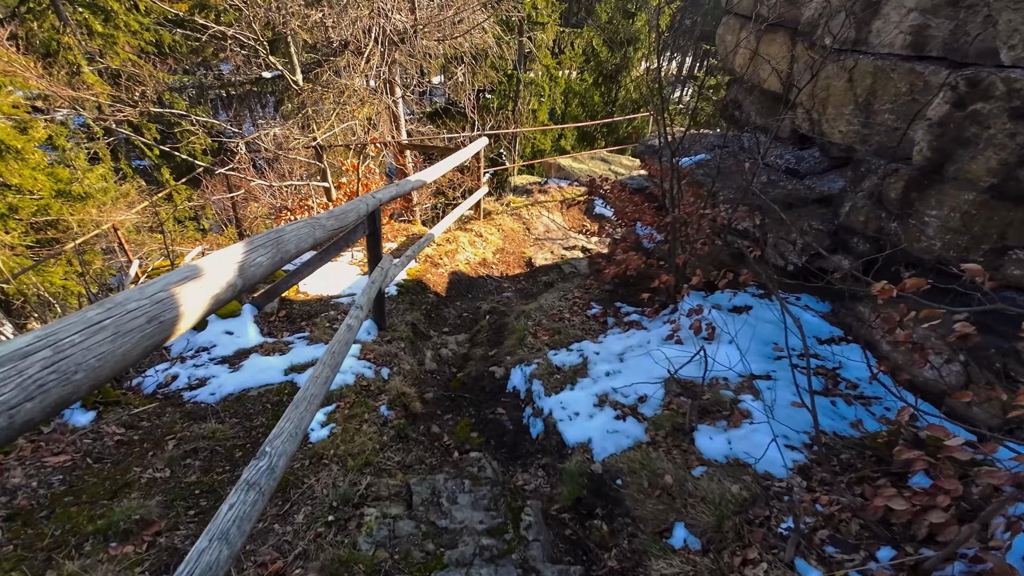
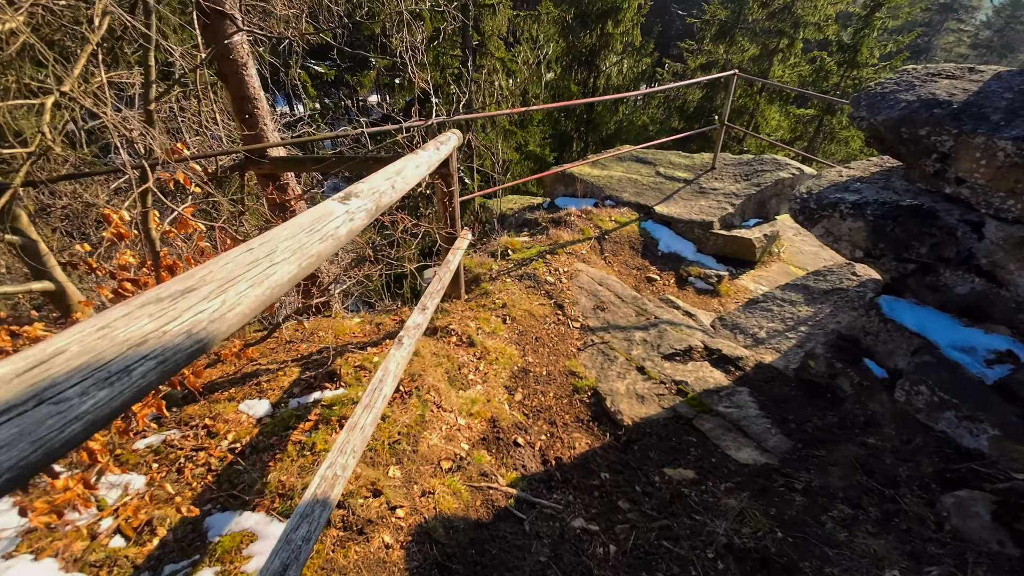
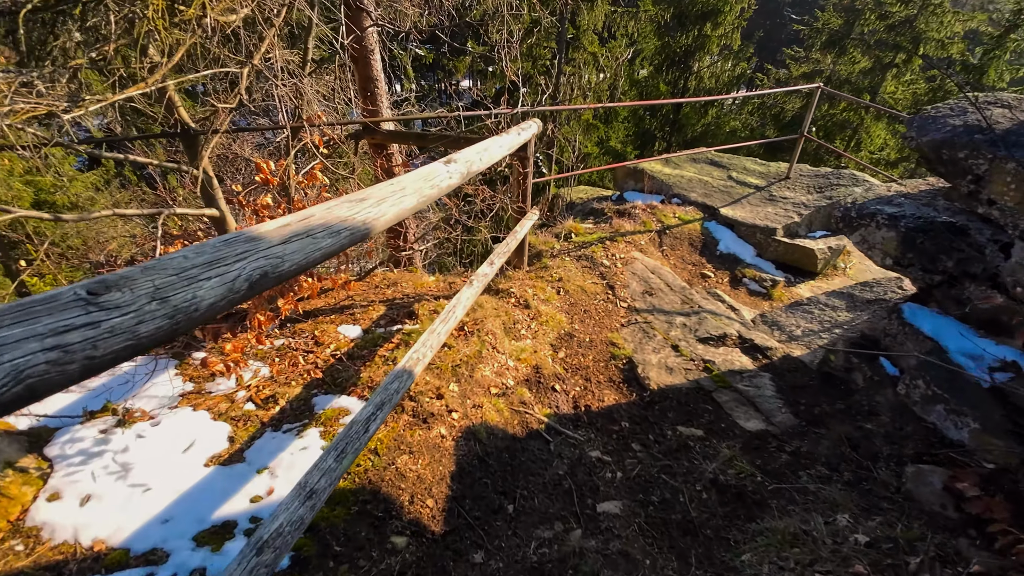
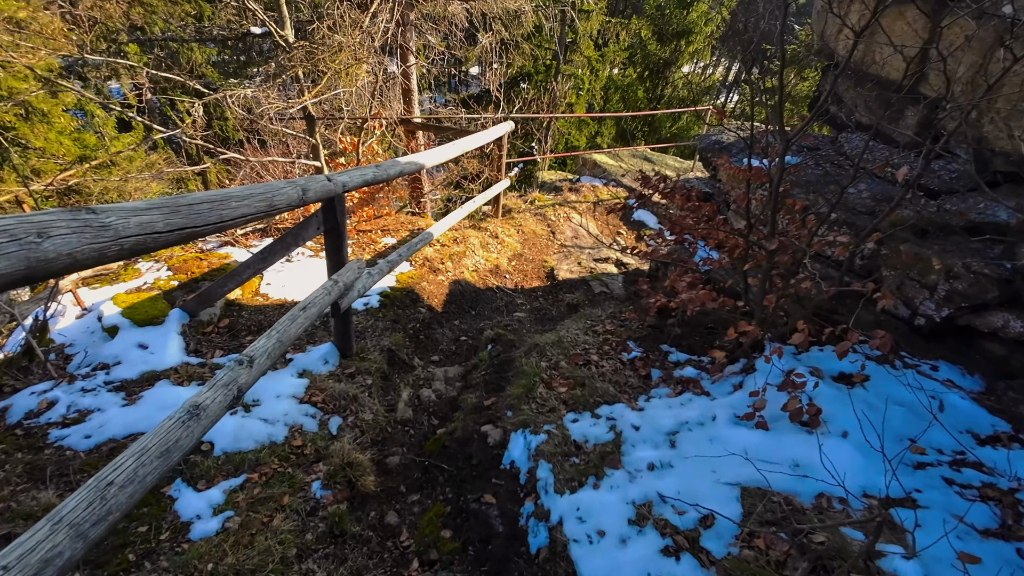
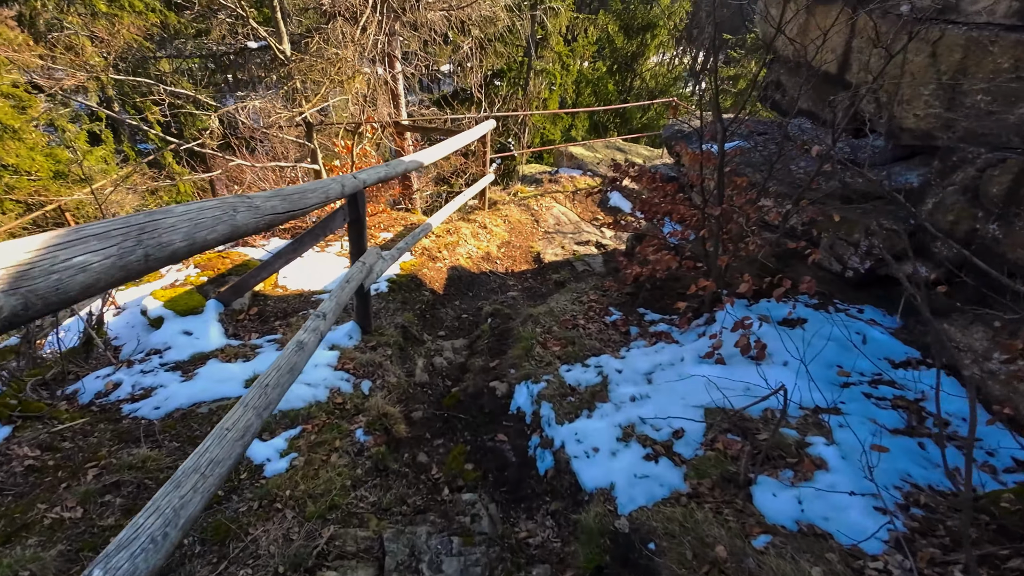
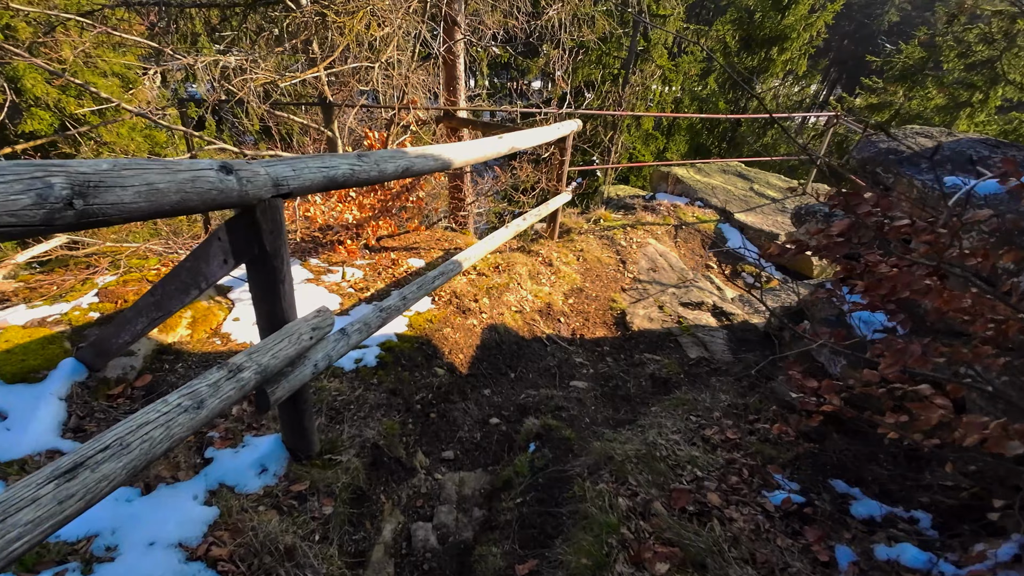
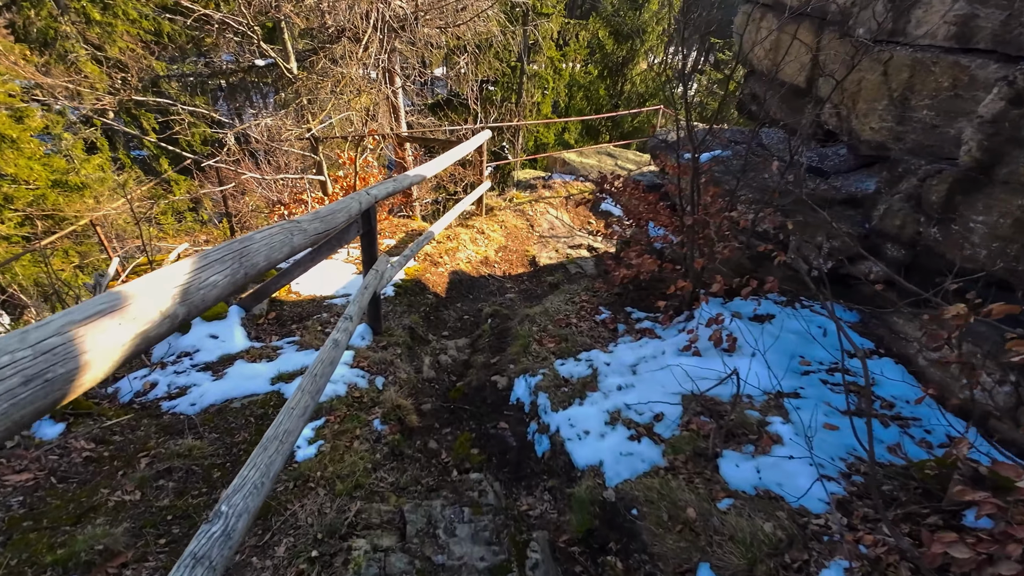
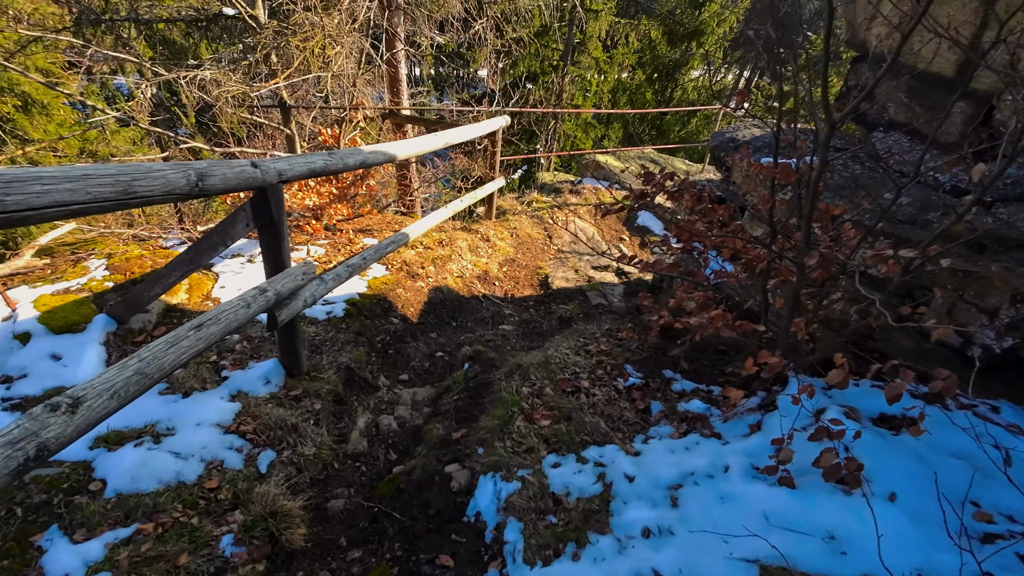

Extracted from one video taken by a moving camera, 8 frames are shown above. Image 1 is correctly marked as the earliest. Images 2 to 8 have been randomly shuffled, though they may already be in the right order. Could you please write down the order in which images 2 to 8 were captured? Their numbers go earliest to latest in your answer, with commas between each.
7, 5, 4, 8, 6, 3, 2
